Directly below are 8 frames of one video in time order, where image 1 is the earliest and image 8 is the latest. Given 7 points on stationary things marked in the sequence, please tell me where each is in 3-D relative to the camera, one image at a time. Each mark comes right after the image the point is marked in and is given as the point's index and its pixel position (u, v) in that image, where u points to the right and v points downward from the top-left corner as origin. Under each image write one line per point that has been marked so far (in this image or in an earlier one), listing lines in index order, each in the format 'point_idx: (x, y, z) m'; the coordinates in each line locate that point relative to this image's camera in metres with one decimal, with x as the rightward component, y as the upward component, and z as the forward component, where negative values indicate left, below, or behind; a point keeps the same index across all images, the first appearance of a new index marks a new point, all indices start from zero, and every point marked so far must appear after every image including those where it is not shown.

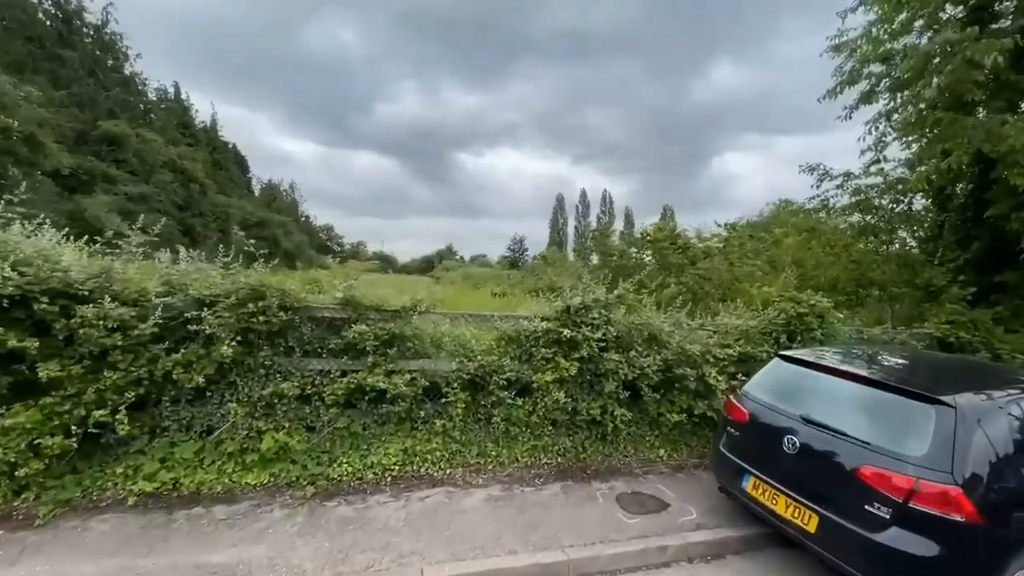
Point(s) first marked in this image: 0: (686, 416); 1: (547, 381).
0: (+2.2, -1.6, +5.4) m
1: (+0.4, -1.1, +4.9) m
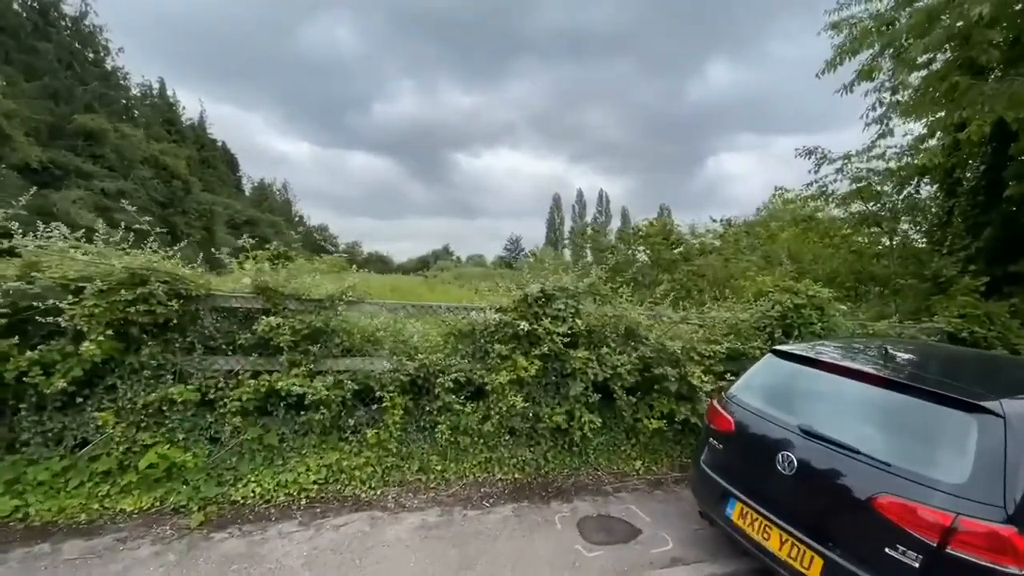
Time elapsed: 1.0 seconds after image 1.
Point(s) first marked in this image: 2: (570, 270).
0: (+1.7, -1.5, +4.7) m
1: (-0.1, -0.9, +4.2) m
2: (+0.7, +0.2, +5.3) m
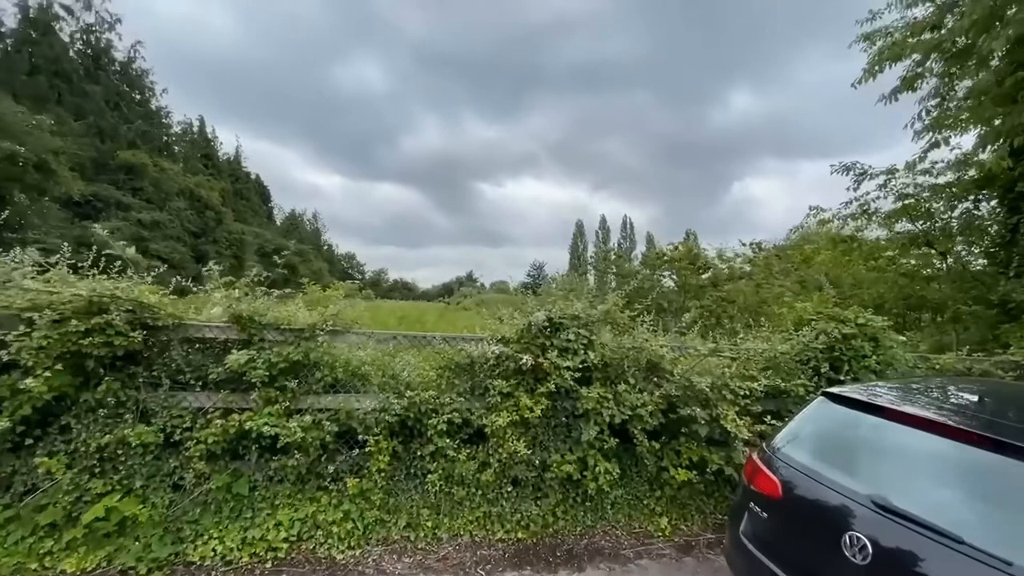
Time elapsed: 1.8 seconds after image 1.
0: (+1.7, -1.7, +4.1) m
1: (-0.1, -1.2, +3.7) m
2: (+0.8, -0.1, +4.8) m
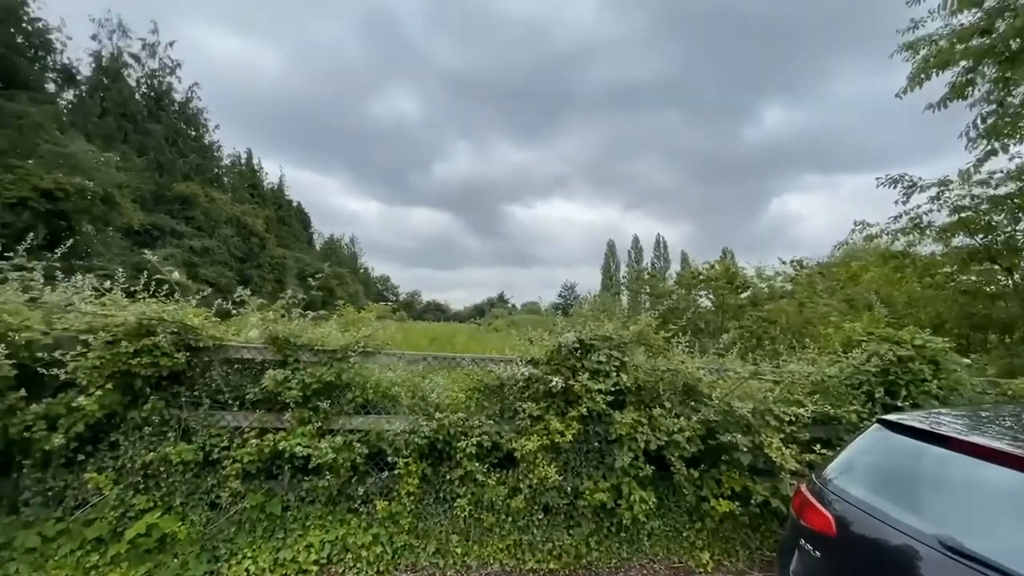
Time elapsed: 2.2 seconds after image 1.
0: (+2.0, -1.9, +3.8) m
1: (+0.2, -1.3, +3.6) m
2: (+1.1, -0.3, +4.7) m
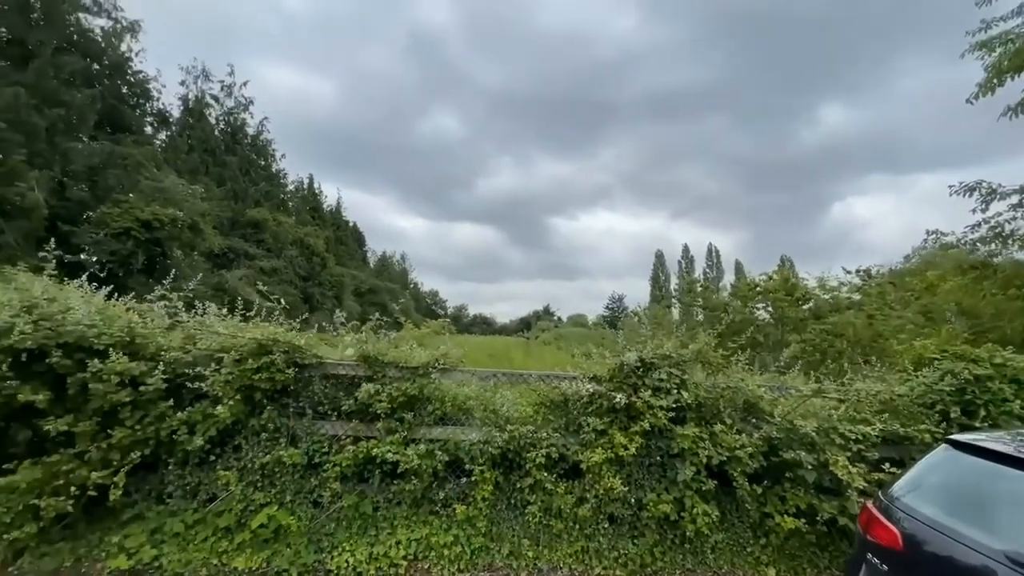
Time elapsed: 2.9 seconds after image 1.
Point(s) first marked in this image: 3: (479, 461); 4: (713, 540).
0: (+2.6, -2.1, +3.9) m
1: (+0.8, -1.5, +3.8) m
2: (+1.8, -0.5, +4.8) m
3: (-0.3, -1.5, +3.9) m
4: (+1.8, -2.2, +3.8) m
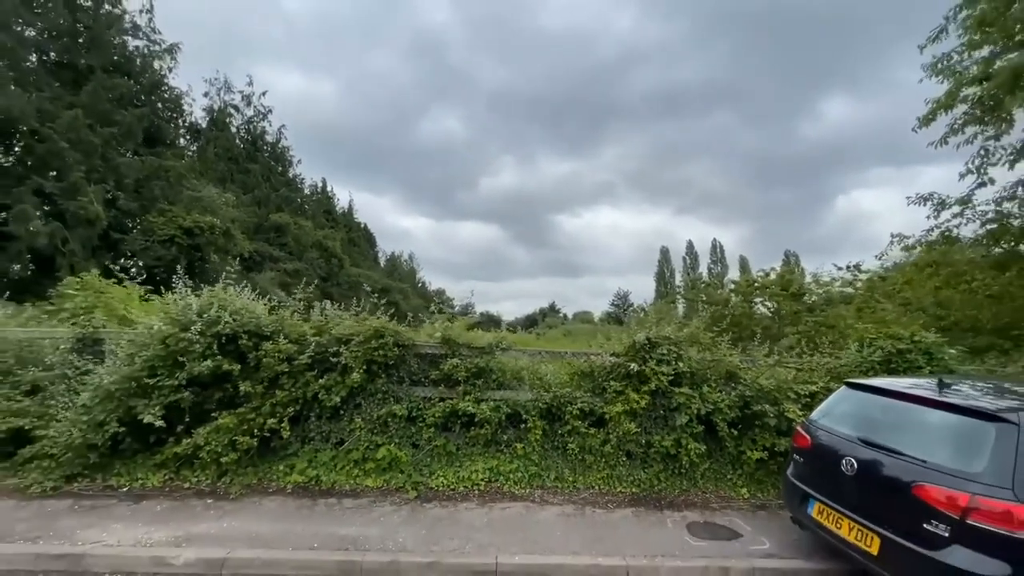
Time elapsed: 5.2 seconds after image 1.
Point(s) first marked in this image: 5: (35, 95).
0: (+3.1, -2.0, +5.3) m
1: (+1.3, -1.5, +5.3) m
2: (+2.3, -0.5, +6.3) m
3: (+0.2, -1.6, +5.4) m
4: (+2.3, -2.2, +5.3) m
5: (-20.1, +8.1, +18.5) m
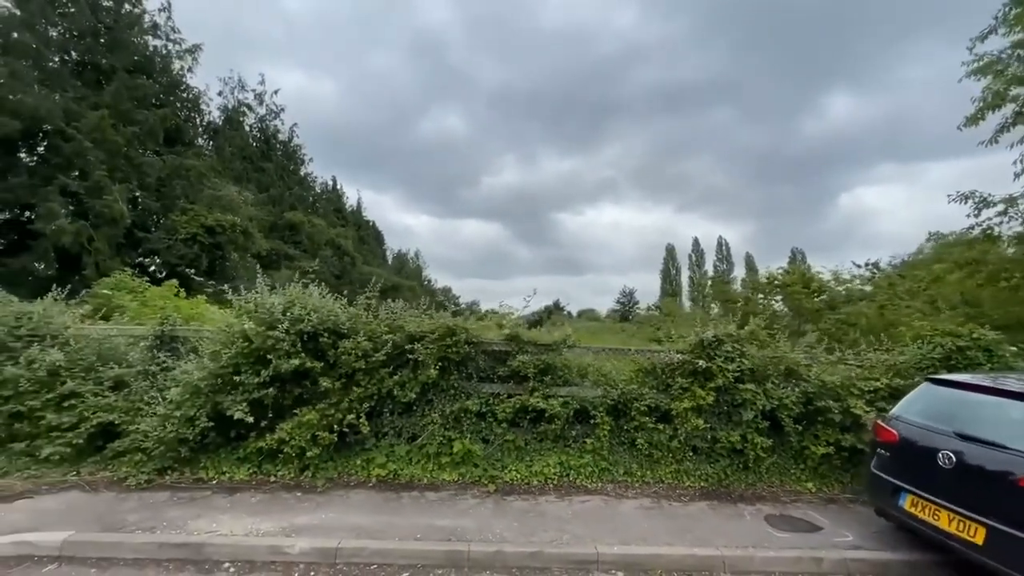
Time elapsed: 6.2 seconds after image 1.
0: (+4.0, -2.0, +5.4) m
1: (+2.2, -1.5, +5.5) m
2: (+3.2, -0.4, +6.4) m
3: (+1.1, -1.5, +5.5) m
4: (+3.2, -2.2, +5.4) m
5: (-19.2, +8.2, +18.6) m
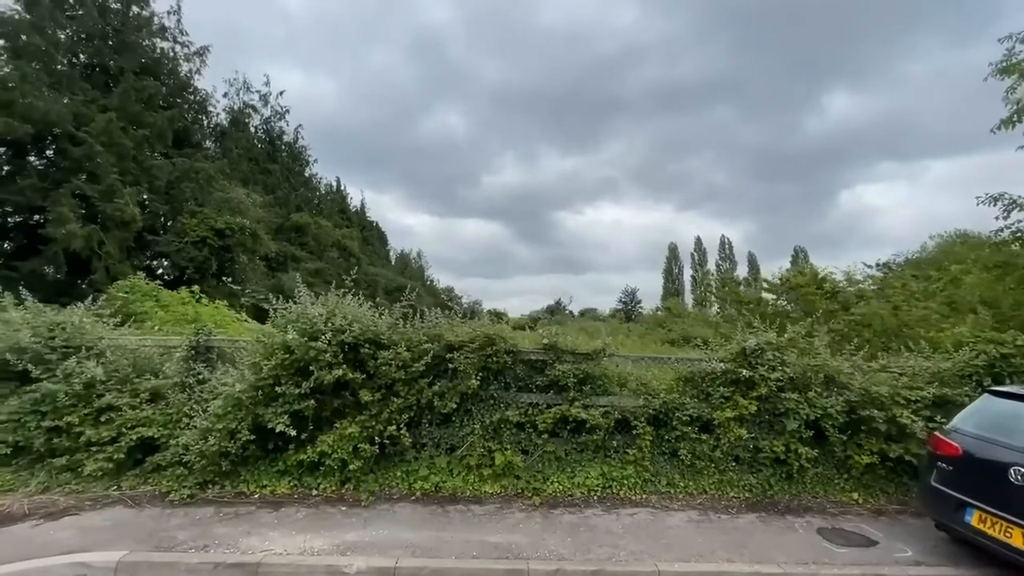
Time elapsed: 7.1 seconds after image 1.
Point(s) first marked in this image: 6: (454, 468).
0: (+4.5, -2.1, +5.4) m
1: (+2.7, -1.6, +5.4) m
2: (+3.7, -0.5, +6.3) m
3: (+1.6, -1.6, +5.5) m
4: (+3.7, -2.3, +5.4) m
5: (-18.7, +8.0, +18.6) m
6: (-0.7, -2.2, +5.2) m
